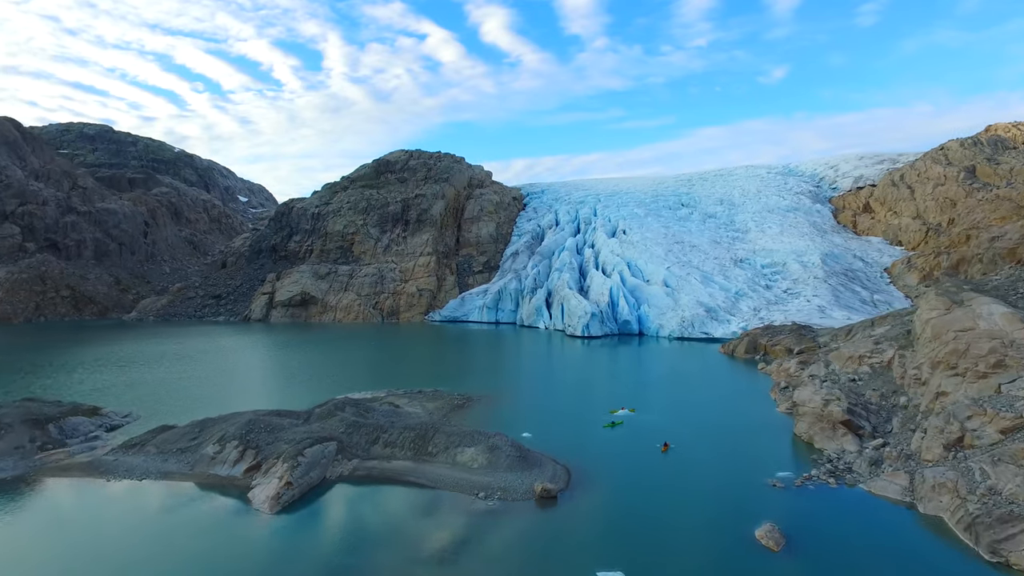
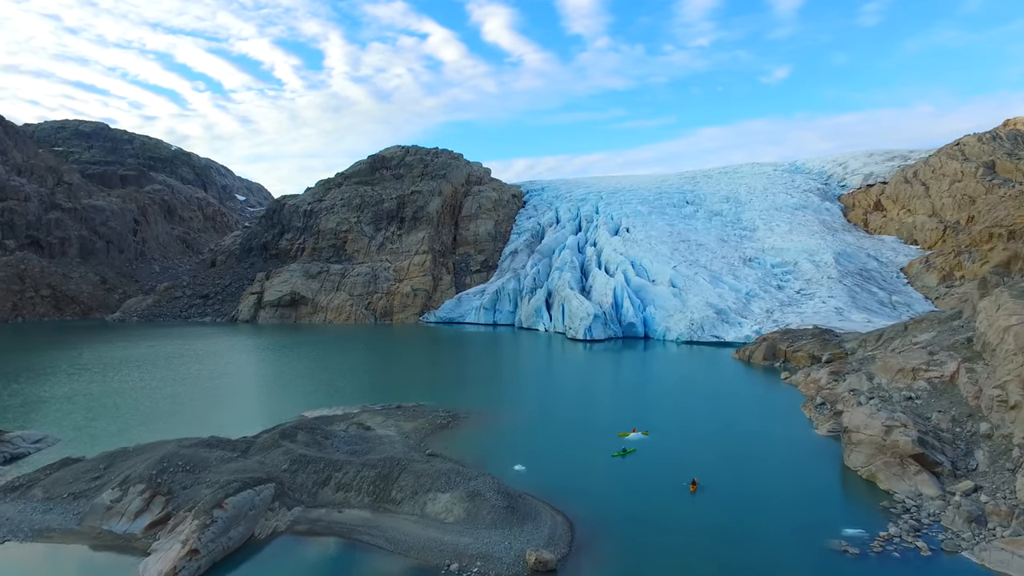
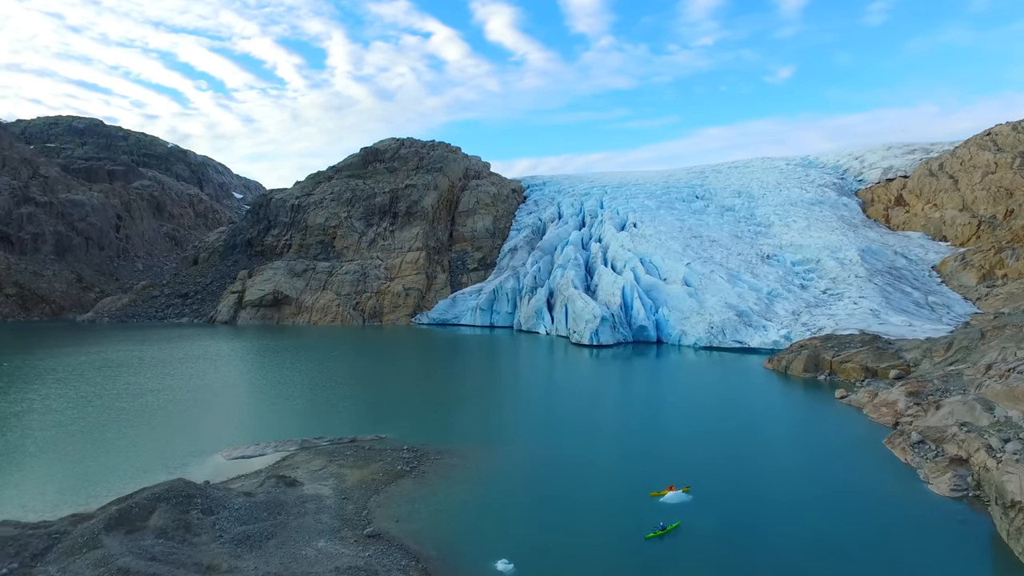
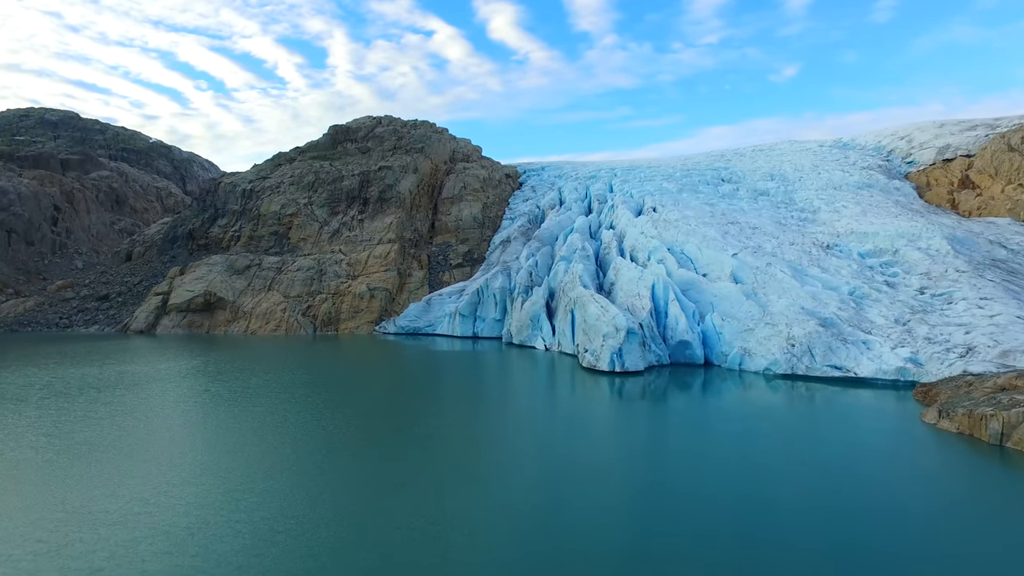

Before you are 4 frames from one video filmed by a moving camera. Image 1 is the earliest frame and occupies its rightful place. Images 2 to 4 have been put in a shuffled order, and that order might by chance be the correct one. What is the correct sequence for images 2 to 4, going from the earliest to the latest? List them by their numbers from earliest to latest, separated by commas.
2, 3, 4
